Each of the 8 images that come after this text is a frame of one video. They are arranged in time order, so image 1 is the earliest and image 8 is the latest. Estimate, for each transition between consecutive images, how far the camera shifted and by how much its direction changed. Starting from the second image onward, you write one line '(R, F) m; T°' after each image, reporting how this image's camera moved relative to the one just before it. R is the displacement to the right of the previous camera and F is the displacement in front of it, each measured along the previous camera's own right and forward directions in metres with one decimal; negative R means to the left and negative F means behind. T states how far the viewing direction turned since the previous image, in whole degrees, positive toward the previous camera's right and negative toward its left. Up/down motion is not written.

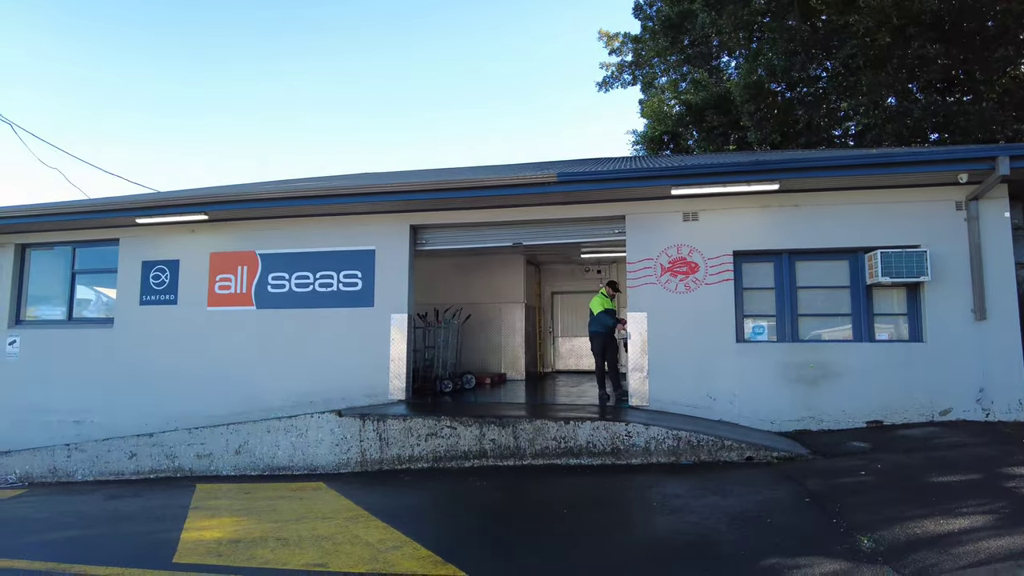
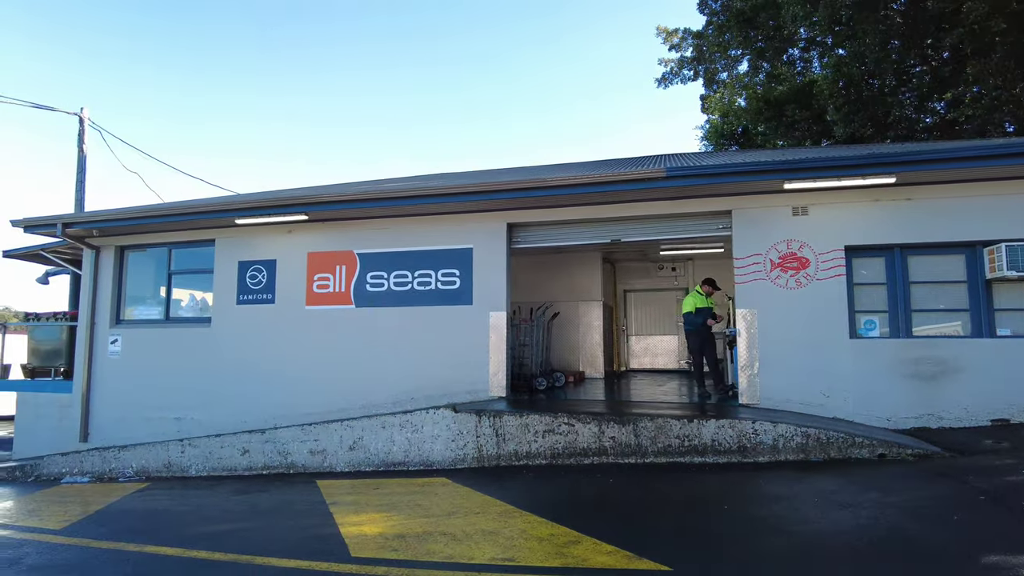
(-0.8, 0.0) m; -3°
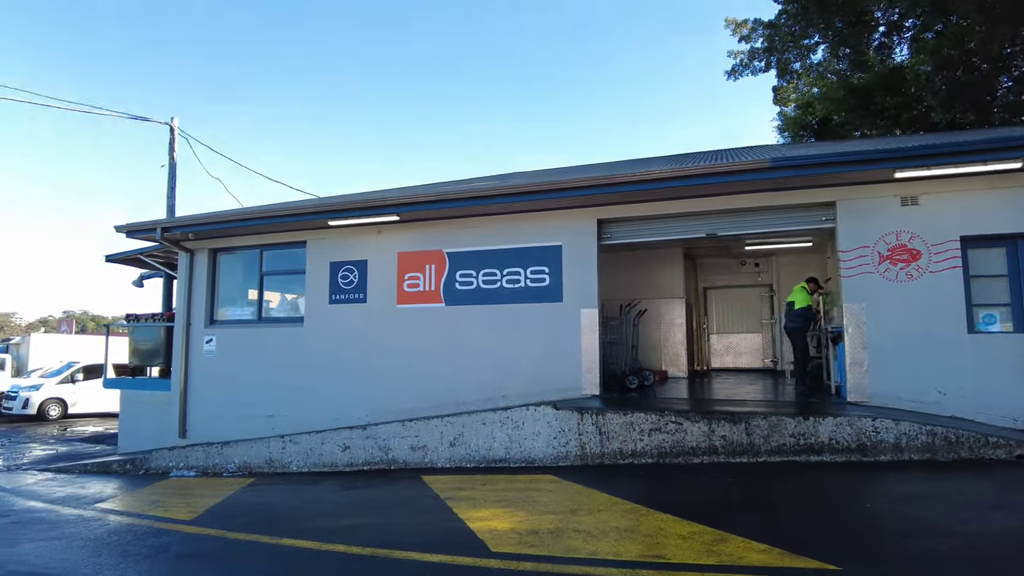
(-0.5, 0.0) m; -4°
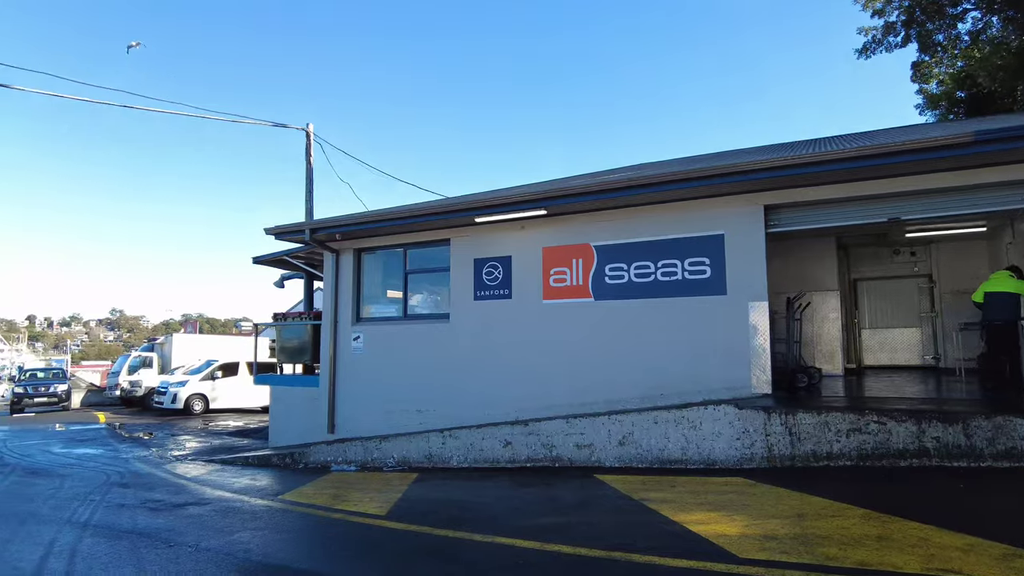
(-0.8, +0.2) m; -7°
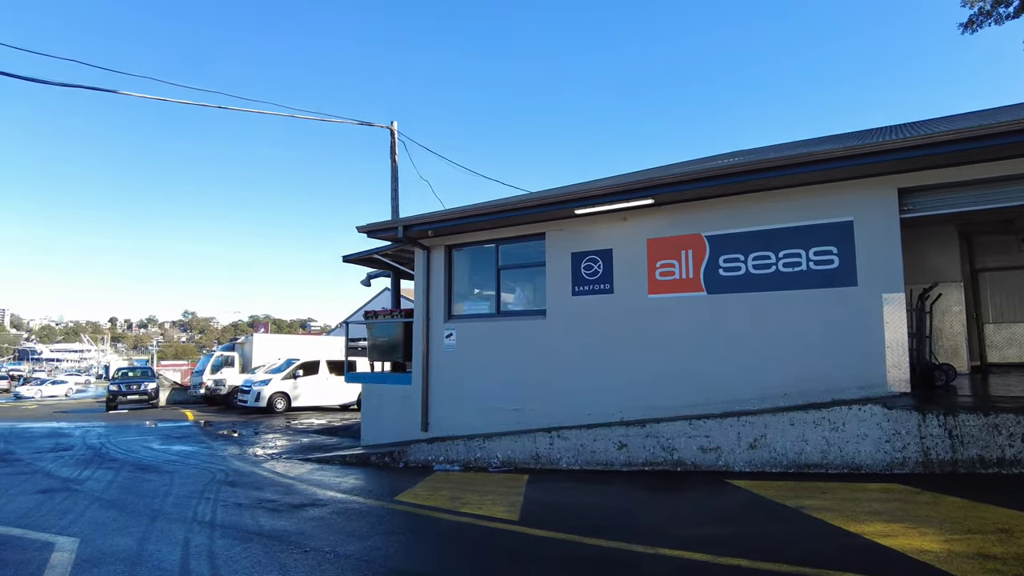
(-0.6, +0.3) m; -5°
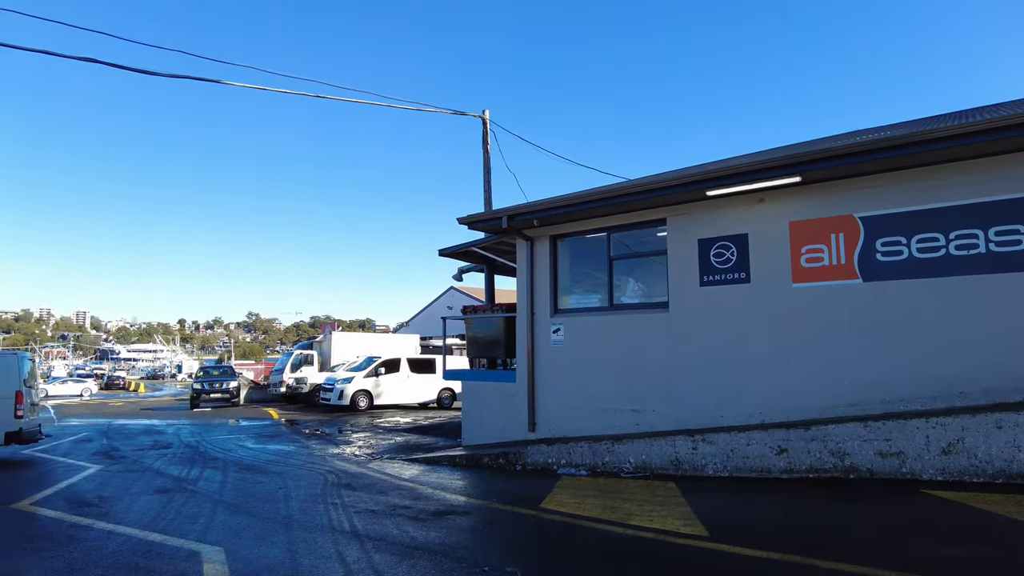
(-0.8, +0.6) m; -4°
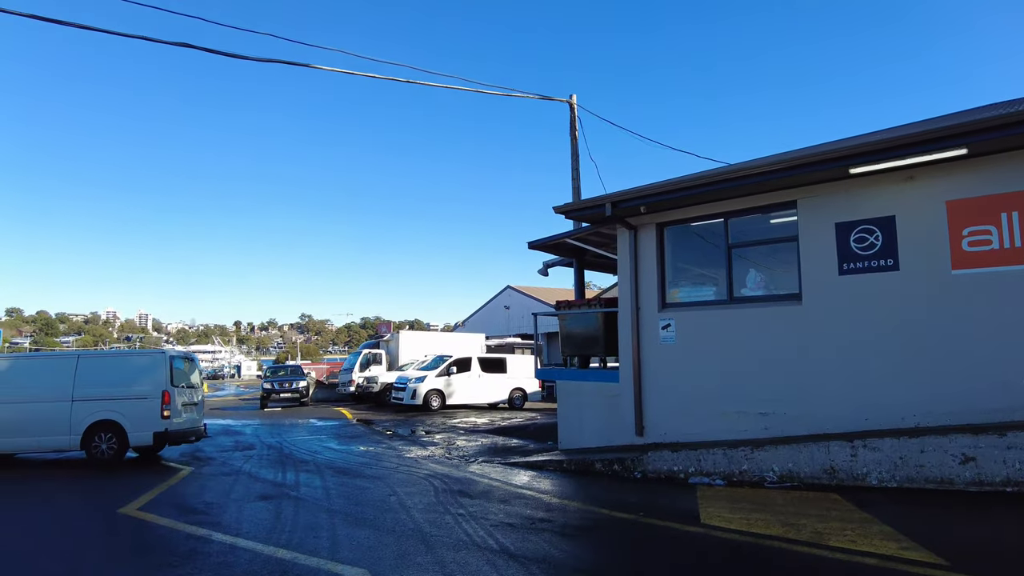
(-0.8, +0.6) m; -4°
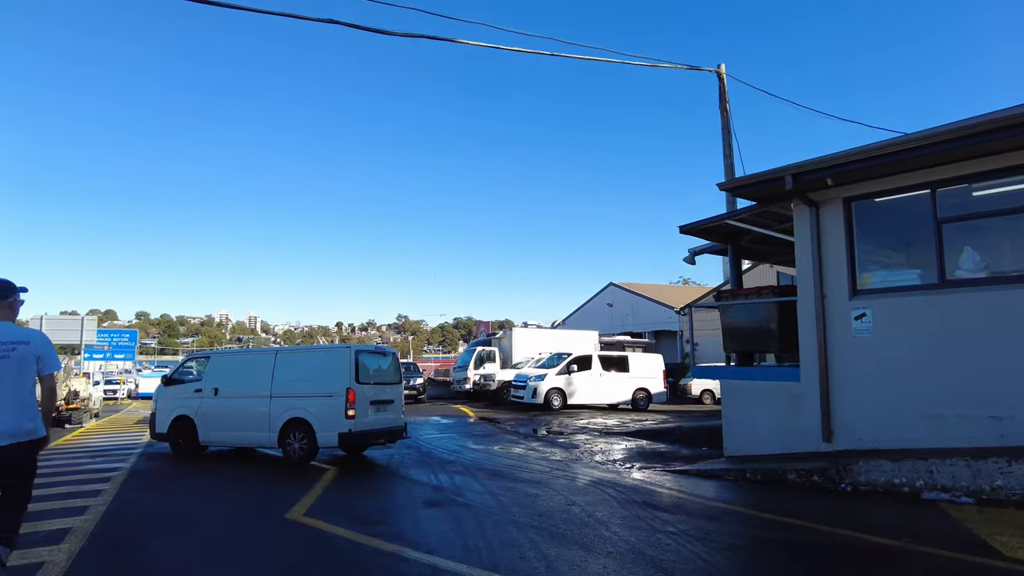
(-0.9, +0.8) m; -7°
